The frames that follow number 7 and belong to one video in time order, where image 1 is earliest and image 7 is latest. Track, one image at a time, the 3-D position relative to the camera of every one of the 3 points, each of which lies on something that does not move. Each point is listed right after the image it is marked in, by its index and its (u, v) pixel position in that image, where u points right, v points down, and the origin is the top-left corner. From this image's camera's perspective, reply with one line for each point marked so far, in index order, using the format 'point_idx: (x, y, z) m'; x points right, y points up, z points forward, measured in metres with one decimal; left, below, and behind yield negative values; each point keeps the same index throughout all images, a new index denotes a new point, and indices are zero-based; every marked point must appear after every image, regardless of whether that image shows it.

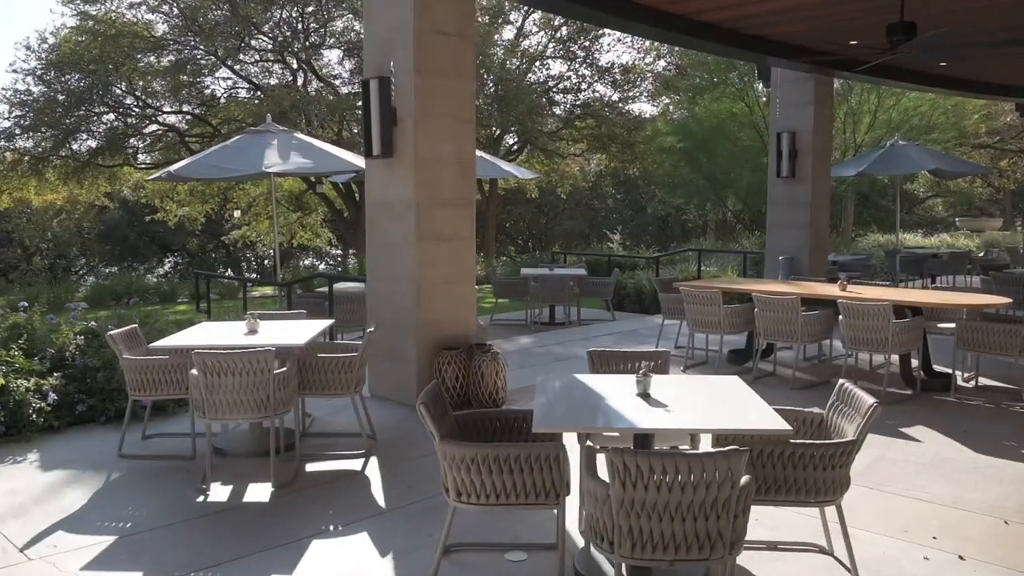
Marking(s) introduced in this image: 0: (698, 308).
0: (+0.9, -0.1, +6.6) m
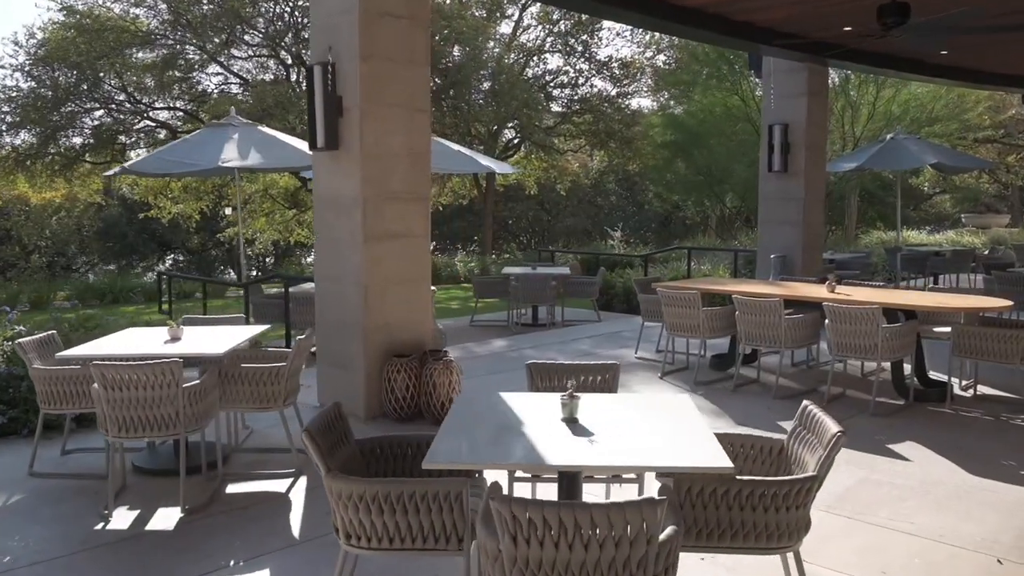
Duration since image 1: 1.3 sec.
0: (+0.8, -0.1, +6.2) m
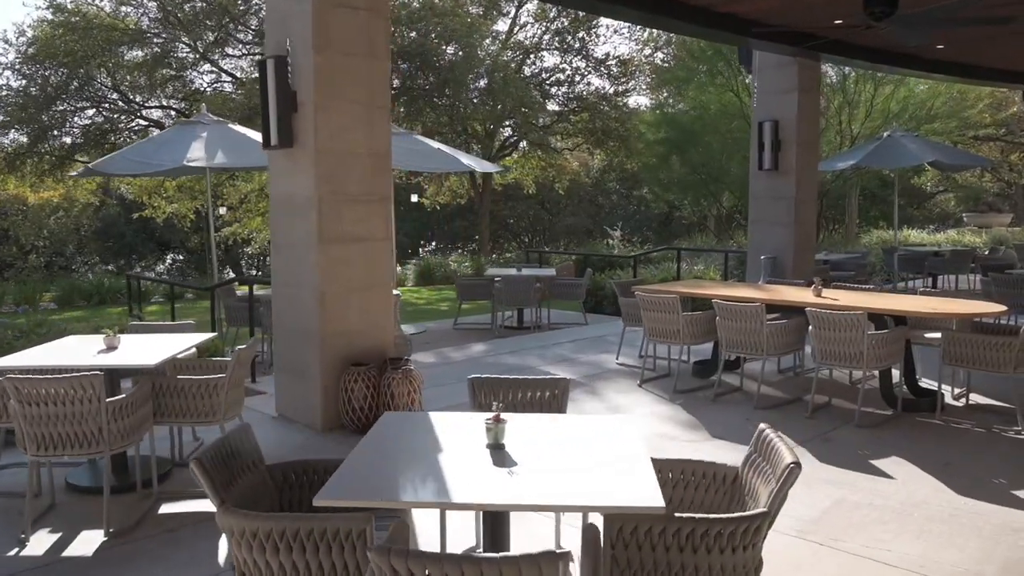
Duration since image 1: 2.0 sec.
0: (+0.6, -0.1, +5.9) m
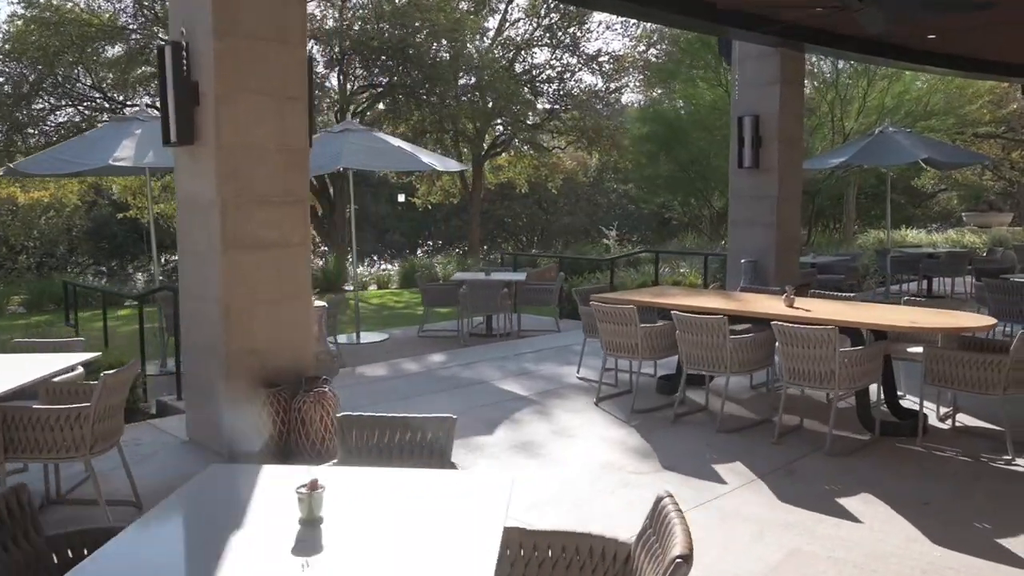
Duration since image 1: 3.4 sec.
0: (+0.4, -0.2, +5.4) m
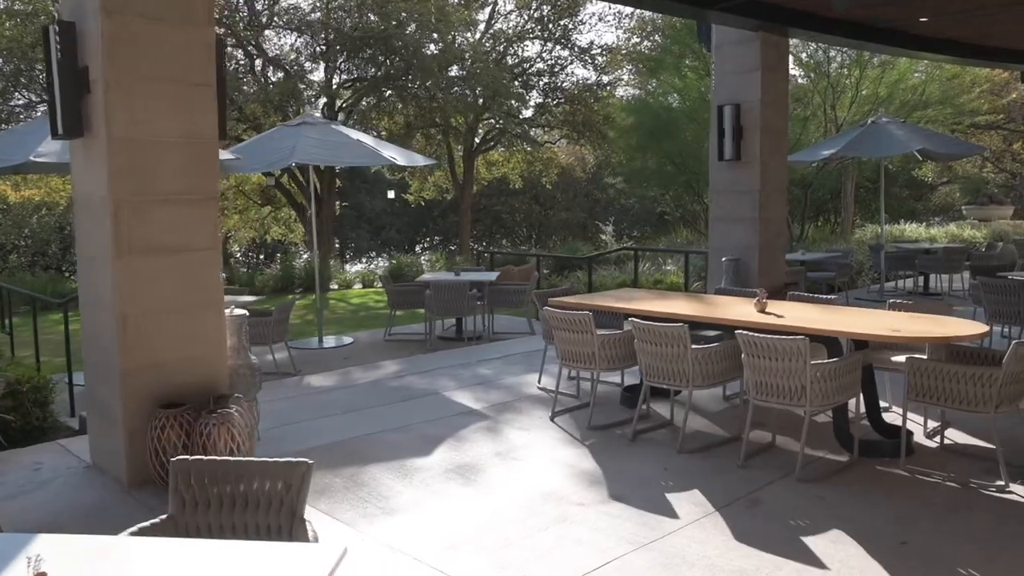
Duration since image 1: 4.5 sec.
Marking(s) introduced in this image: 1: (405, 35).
0: (+0.2, -0.2, +4.9) m
1: (-1.2, +2.9, +15.4) m
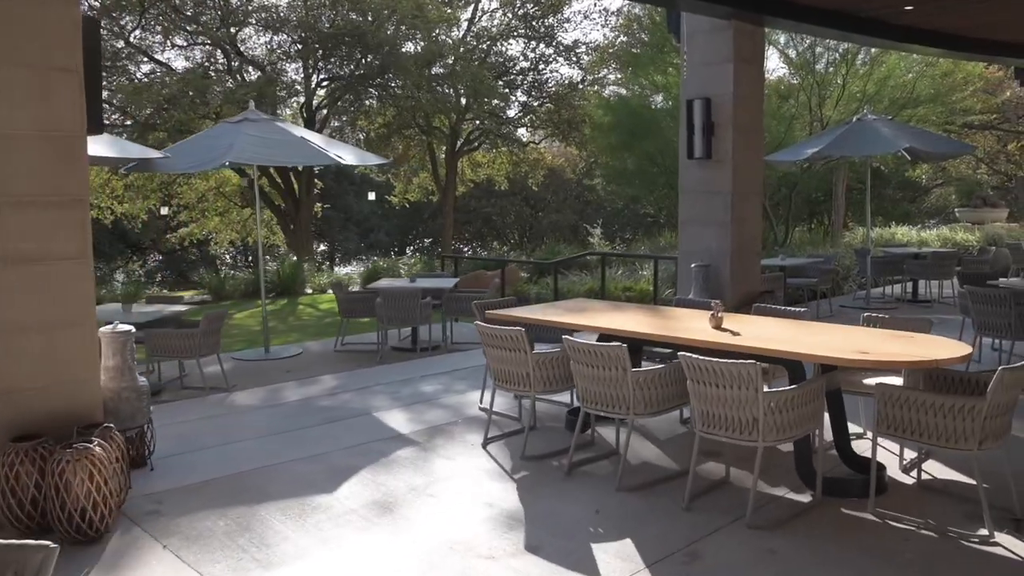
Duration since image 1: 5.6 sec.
0: (0.0, -0.2, +4.4) m
1: (-1.4, +2.8, +14.8) m
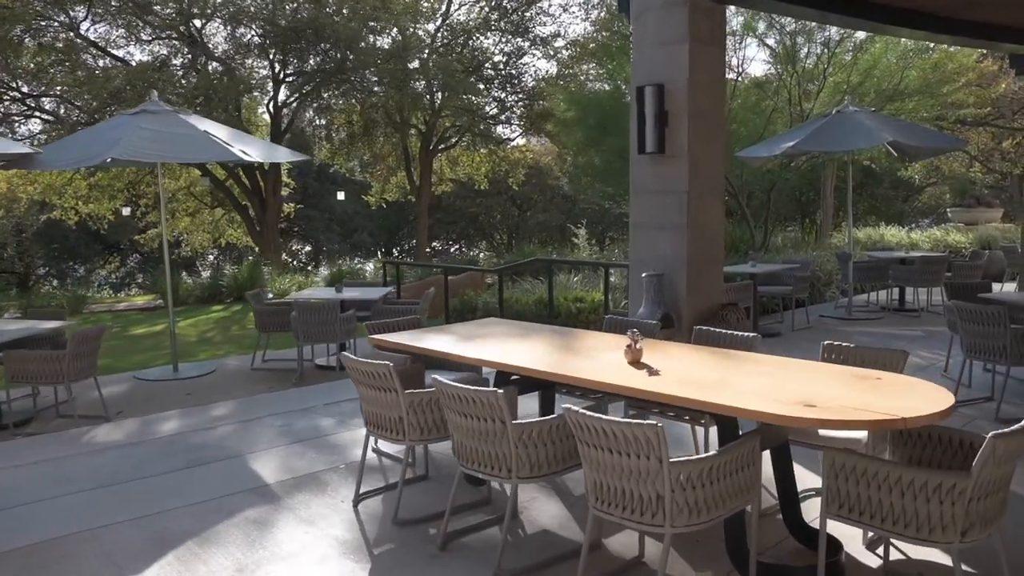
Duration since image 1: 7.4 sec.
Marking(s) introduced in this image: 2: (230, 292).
0: (-0.4, -0.3, +3.5) m
1: (-1.8, +2.7, +14.0) m
2: (-3.3, 0.0, +15.6) m
